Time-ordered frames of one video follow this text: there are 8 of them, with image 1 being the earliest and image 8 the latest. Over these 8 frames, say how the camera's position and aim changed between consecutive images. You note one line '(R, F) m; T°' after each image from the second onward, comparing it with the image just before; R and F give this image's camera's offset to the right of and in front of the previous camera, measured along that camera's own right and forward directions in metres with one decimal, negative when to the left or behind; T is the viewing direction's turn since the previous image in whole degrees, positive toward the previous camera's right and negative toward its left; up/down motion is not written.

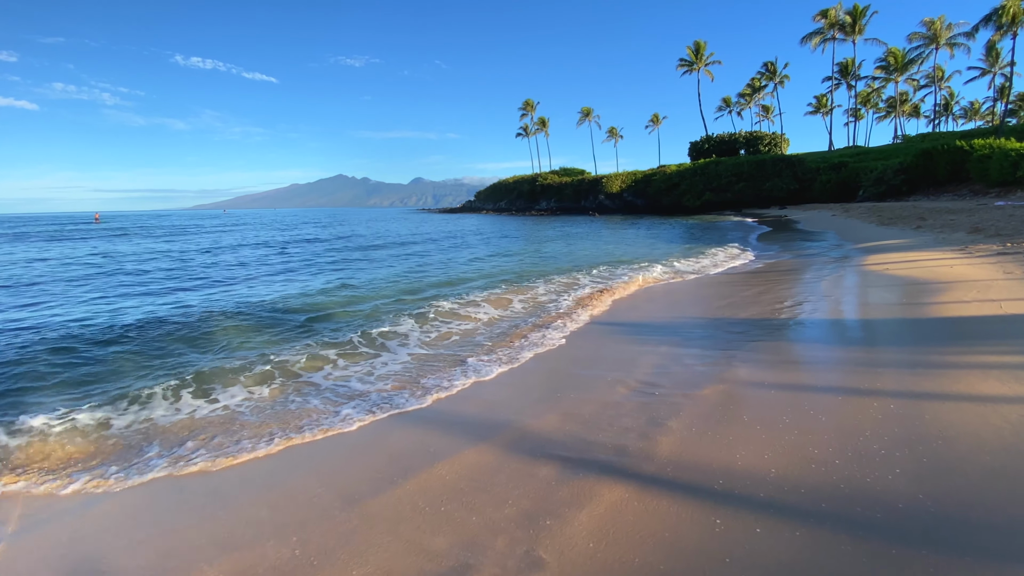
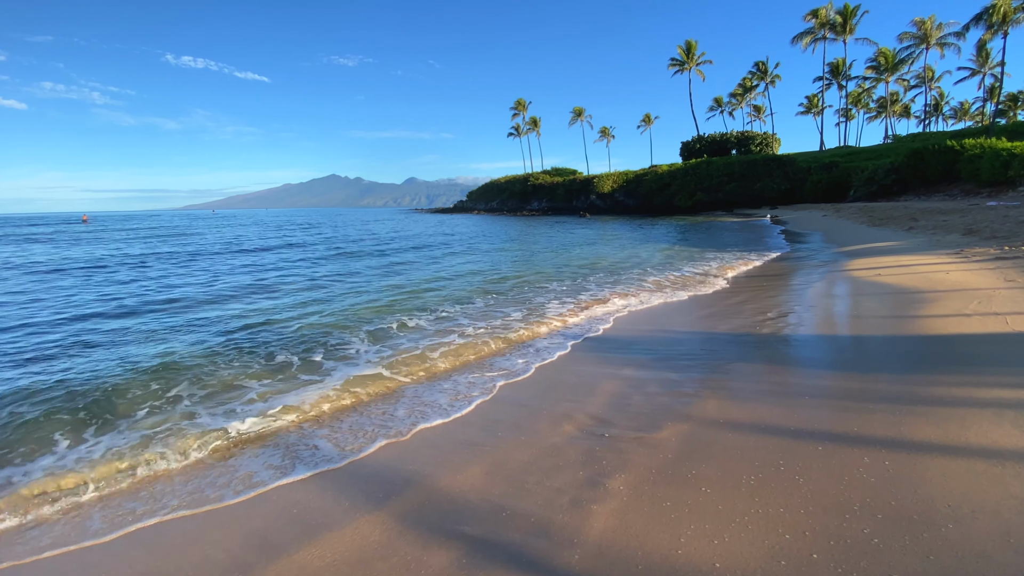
(+0.4, +0.7) m; +1°
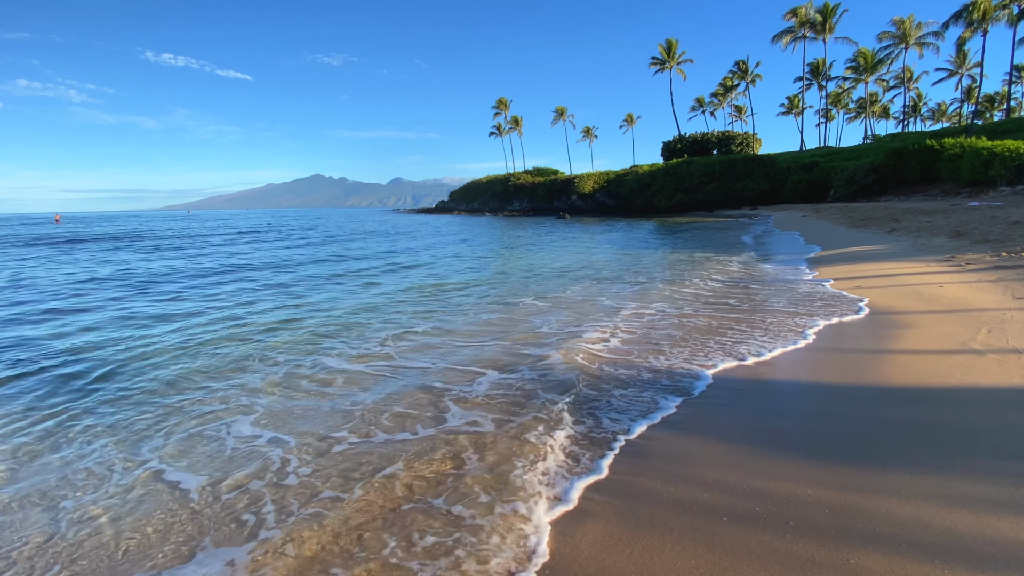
(+1.0, +1.5) m; +1°
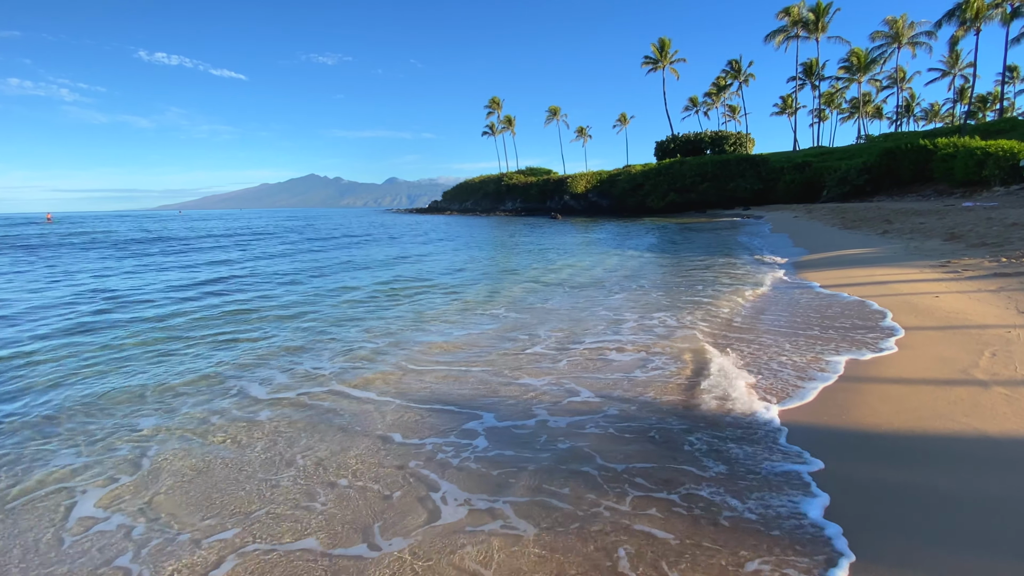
(+0.5, +0.7) m; 0°
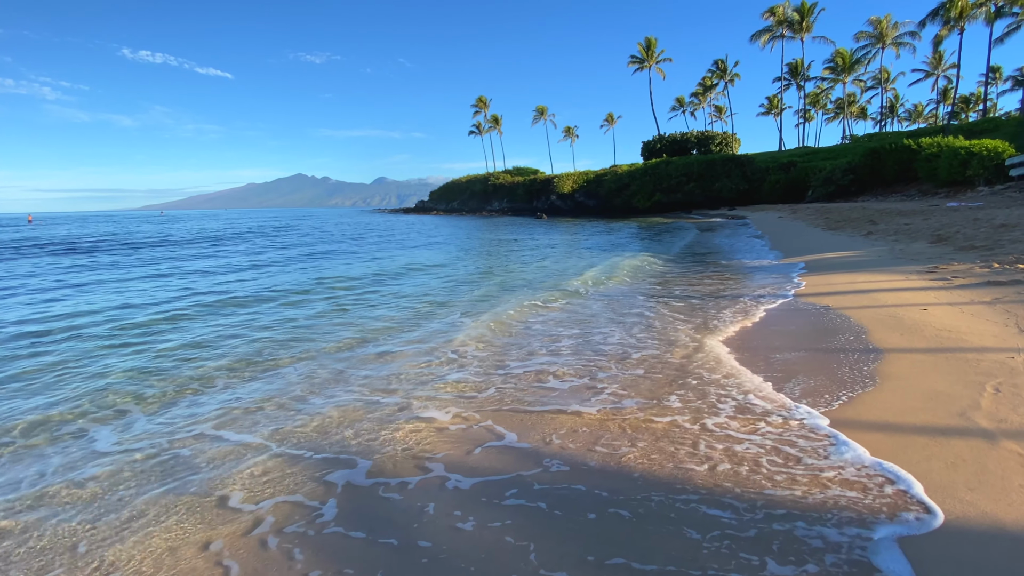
(+0.6, +0.8) m; +1°
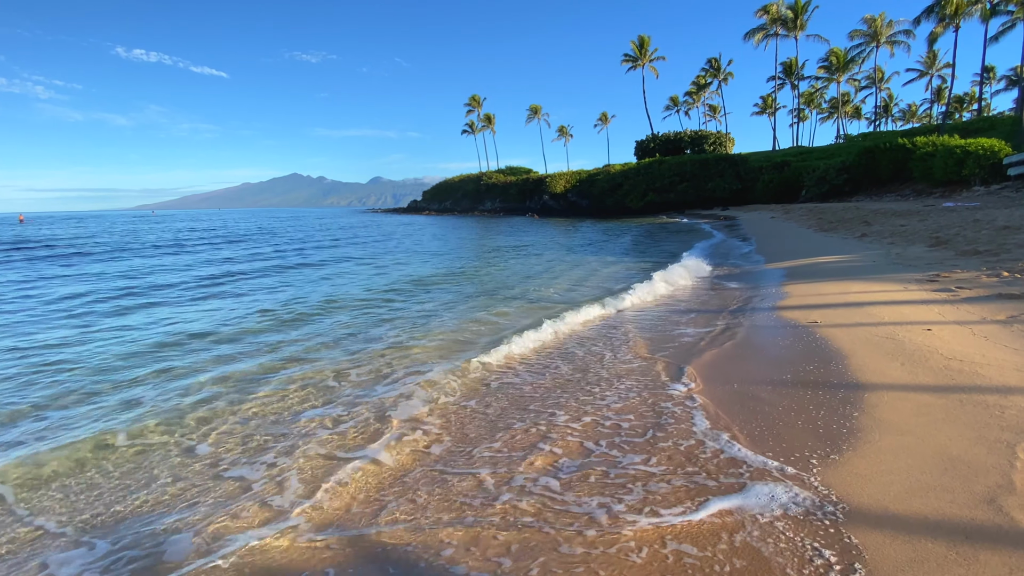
(+0.6, +0.9) m; 0°
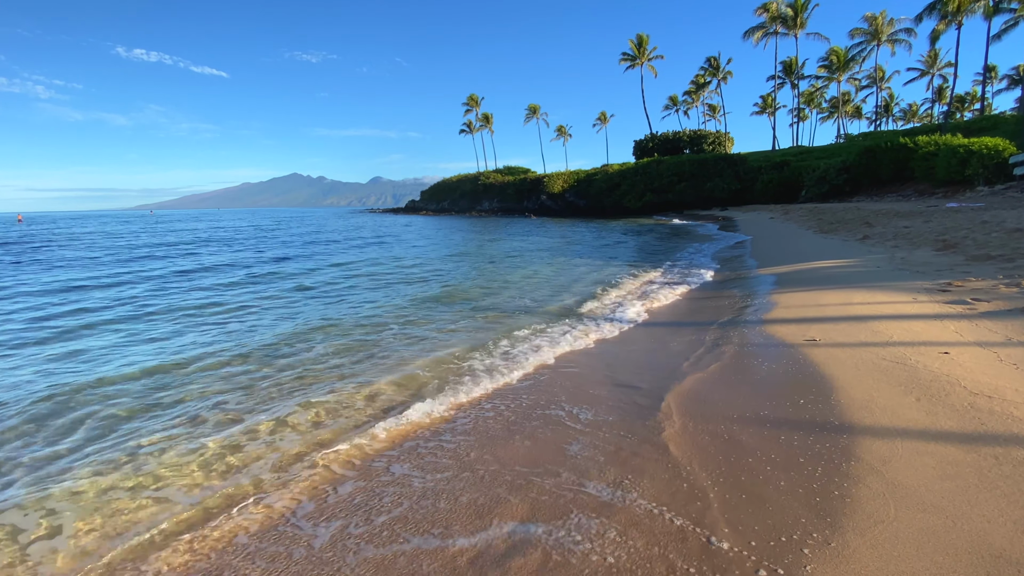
(+0.4, +0.7) m; 0°
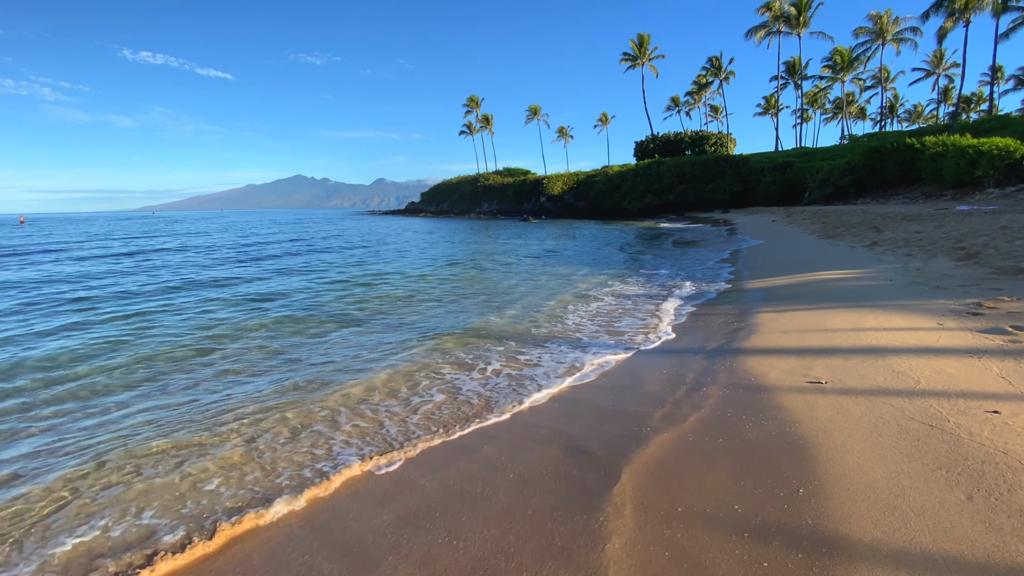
(+0.6, +1.0) m; 0°
